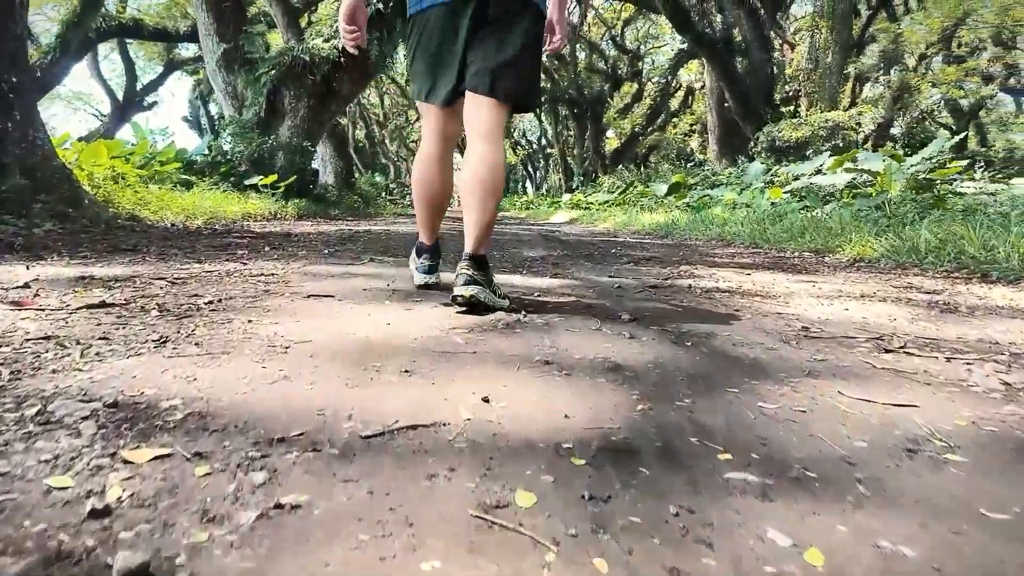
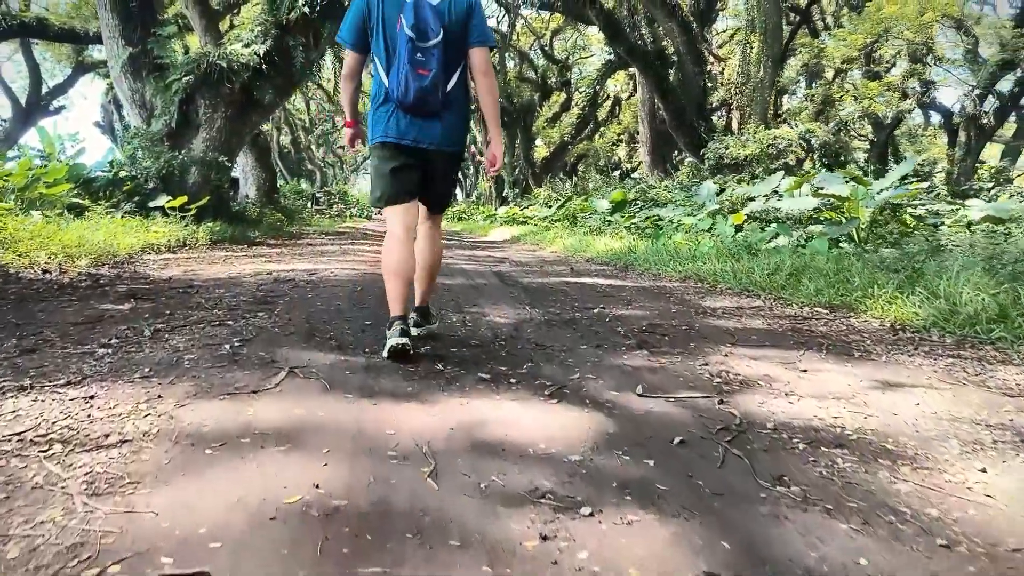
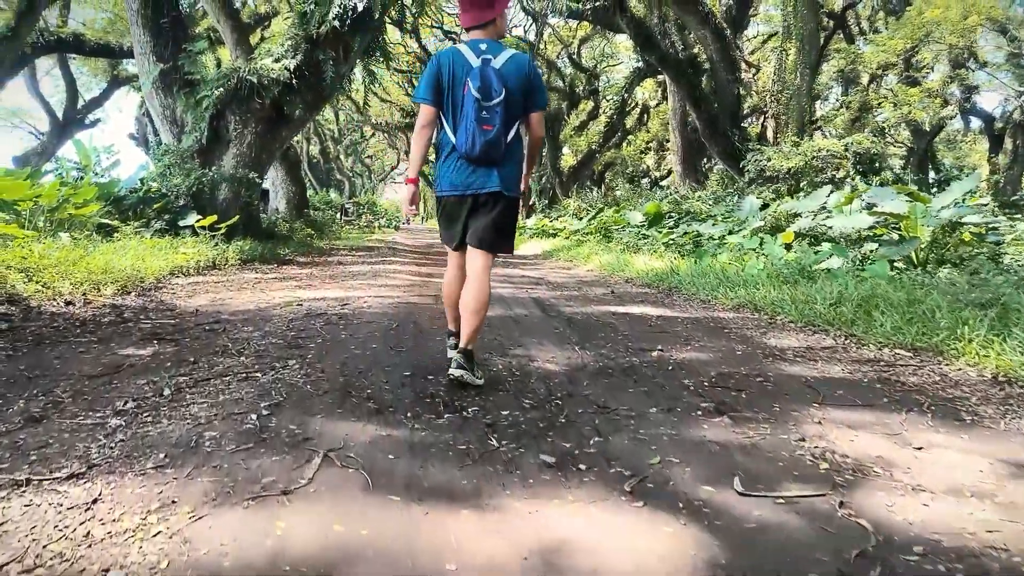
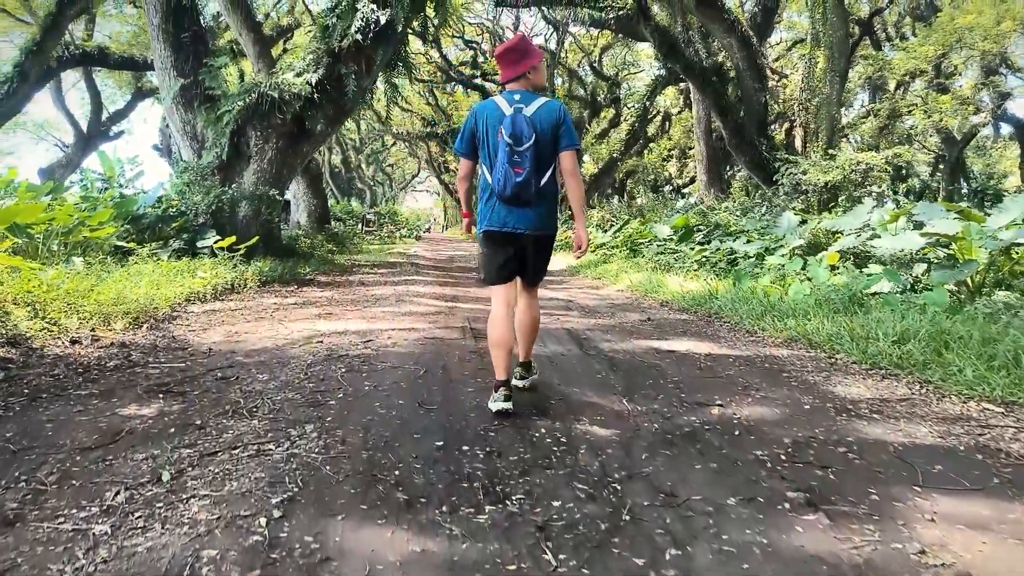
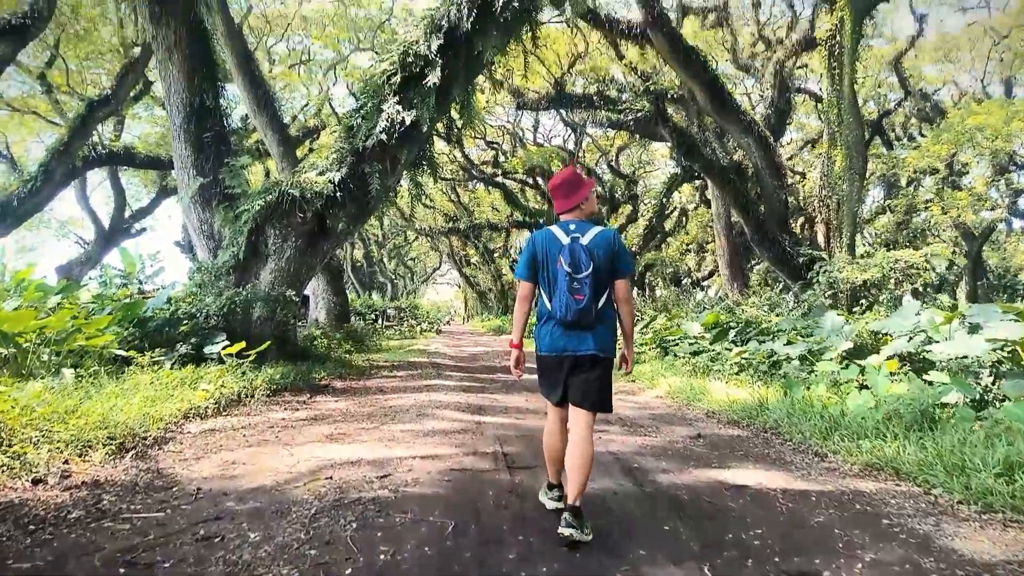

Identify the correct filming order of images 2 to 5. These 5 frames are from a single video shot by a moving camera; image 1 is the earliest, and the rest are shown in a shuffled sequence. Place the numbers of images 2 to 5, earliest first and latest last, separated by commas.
2, 3, 4, 5
